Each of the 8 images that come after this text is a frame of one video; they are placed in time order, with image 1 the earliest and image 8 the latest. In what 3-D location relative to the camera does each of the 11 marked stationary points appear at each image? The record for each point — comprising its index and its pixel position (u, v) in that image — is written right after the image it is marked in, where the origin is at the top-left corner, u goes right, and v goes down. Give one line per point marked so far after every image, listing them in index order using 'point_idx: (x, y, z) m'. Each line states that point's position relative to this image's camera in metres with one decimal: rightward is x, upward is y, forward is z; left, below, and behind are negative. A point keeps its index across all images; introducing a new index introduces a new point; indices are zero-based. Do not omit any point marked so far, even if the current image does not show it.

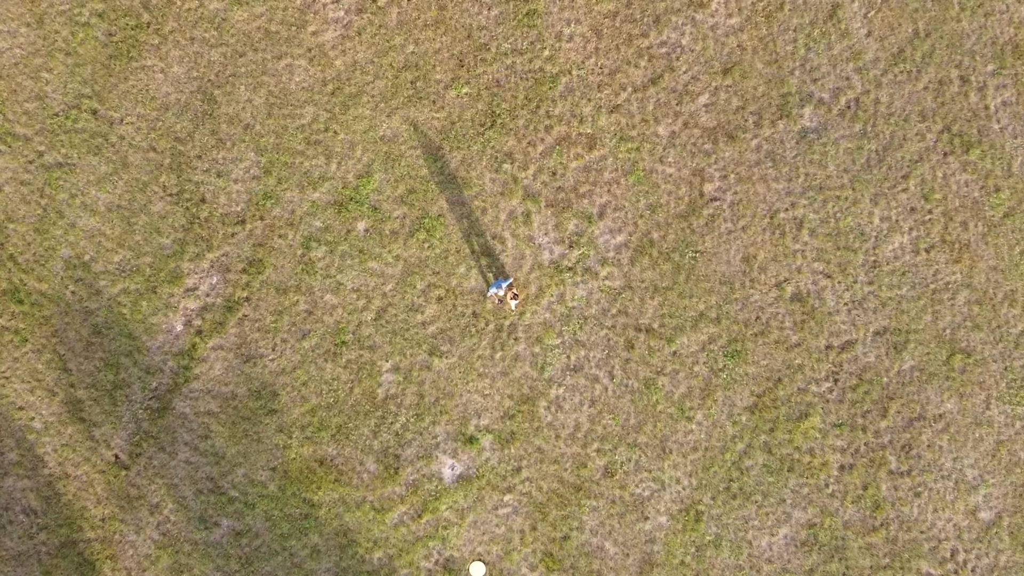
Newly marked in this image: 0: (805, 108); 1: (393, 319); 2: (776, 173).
0: (+8.0, +4.9, +14.1) m
1: (-2.7, -0.7, +11.7) m
2: (+7.2, +3.1, +14.0) m
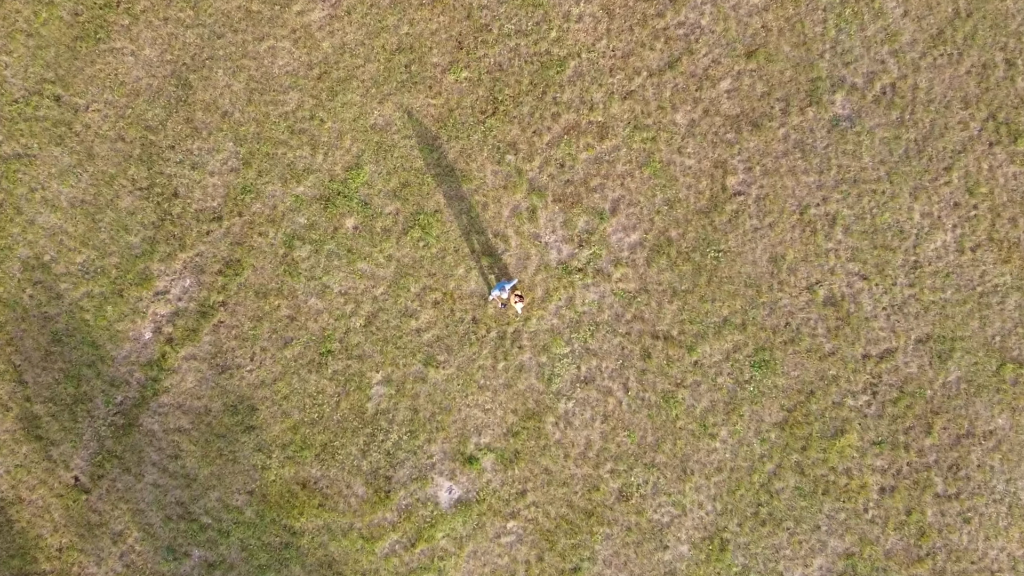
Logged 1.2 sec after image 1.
0: (+8.1, +4.9, +12.9) m
1: (-2.7, -0.8, +10.6) m
2: (+7.3, +3.1, +12.8) m
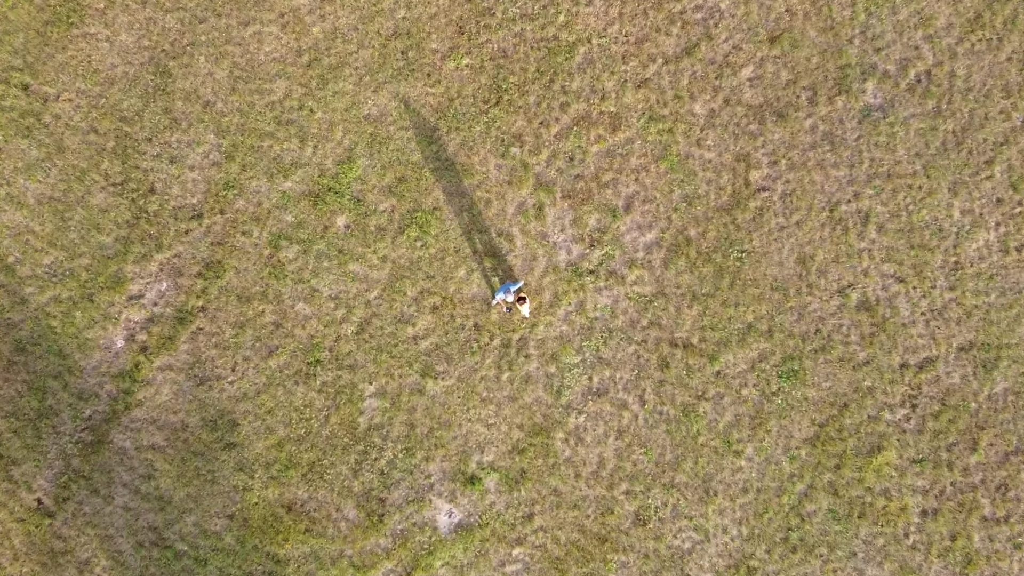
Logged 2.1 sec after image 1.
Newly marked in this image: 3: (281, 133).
0: (+8.2, +4.8, +11.9) m
1: (-2.5, -0.9, +9.7) m
2: (+7.4, +3.0, +11.8) m
3: (-4.5, +3.0, +9.8) m
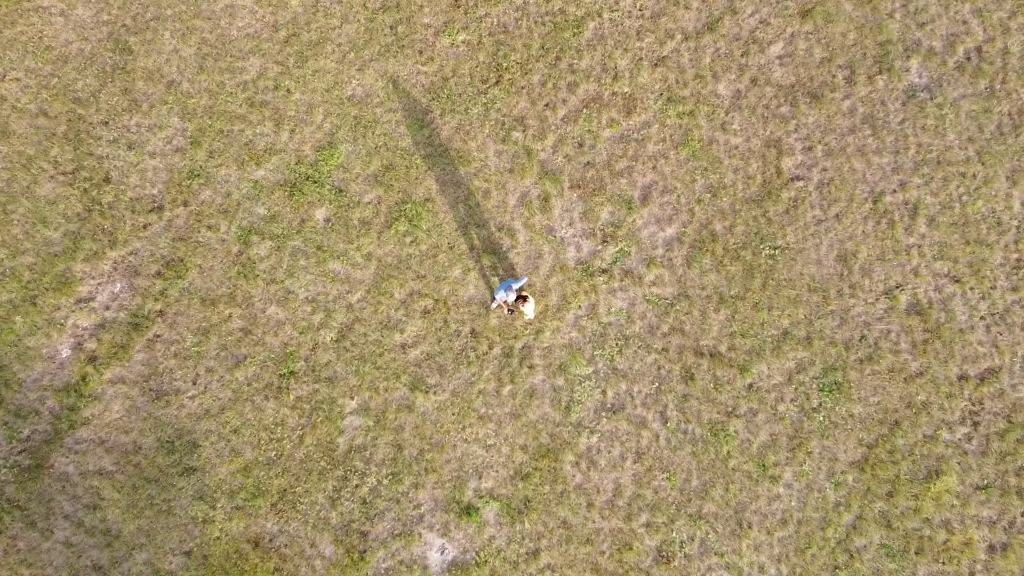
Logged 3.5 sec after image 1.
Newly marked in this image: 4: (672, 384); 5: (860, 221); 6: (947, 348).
0: (+8.3, +4.8, +10.6) m
1: (-2.5, -0.9, +8.5) m
2: (+7.5, +3.0, +10.5) m
3: (-4.5, +2.9, +8.7) m
4: (+2.9, -1.8, +9.4) m
5: (+7.0, +1.3, +10.3) m
6: (+8.5, -1.2, +10.0) m
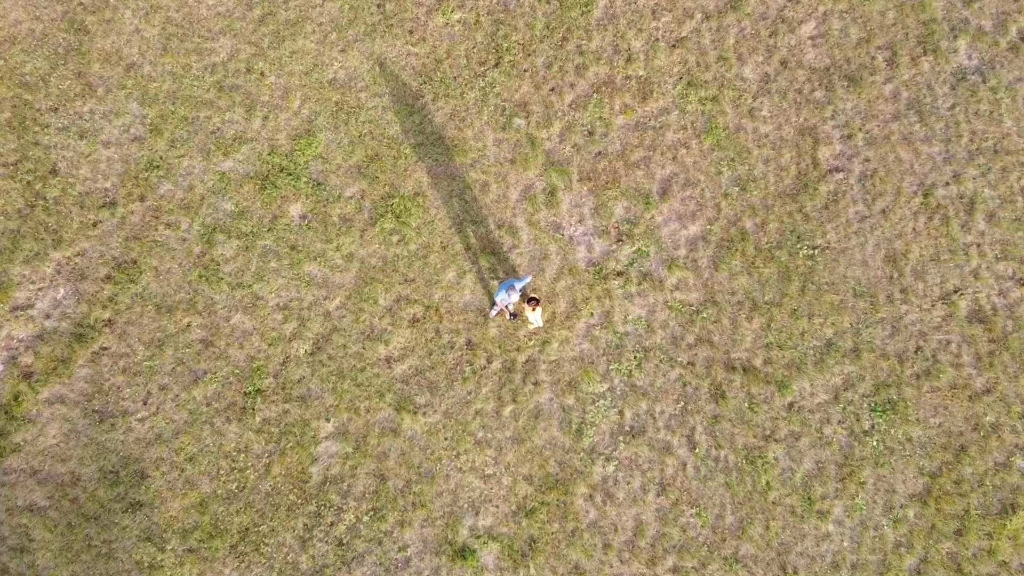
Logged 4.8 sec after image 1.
0: (+8.3, +4.7, +9.4) m
1: (-2.5, -1.0, +7.4) m
2: (+7.5, +2.9, +9.3) m
3: (-4.5, +2.8, +7.8) m
4: (+3.0, -1.8, +8.1) m
5: (+7.1, +1.3, +9.1) m
6: (+8.6, -1.2, +8.7) m
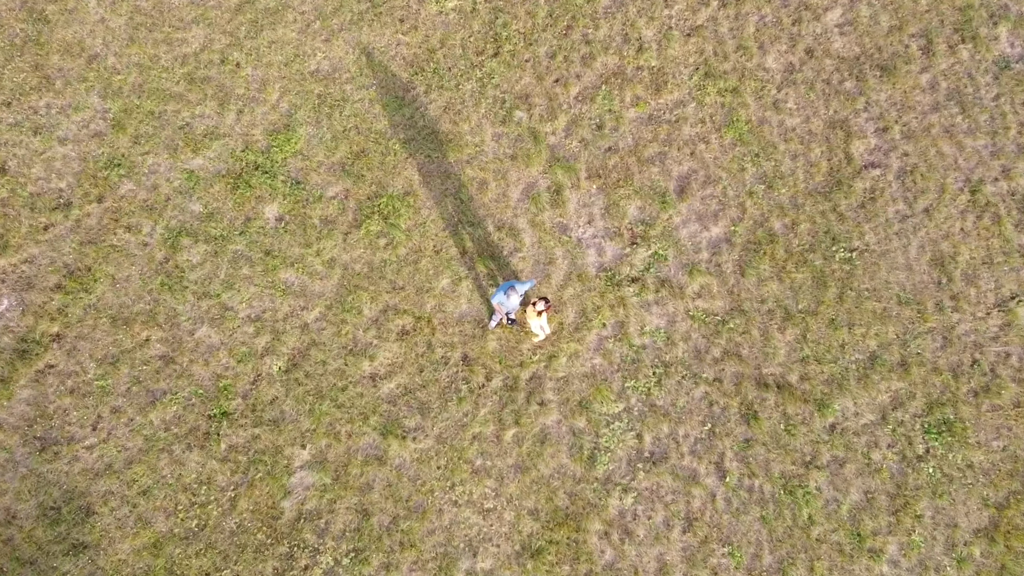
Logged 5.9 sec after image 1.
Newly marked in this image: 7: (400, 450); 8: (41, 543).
0: (+8.3, +4.6, +8.6) m
1: (-2.5, -1.1, +6.6) m
2: (+7.6, +2.8, +8.4) m
3: (-4.5, +2.7, +7.1) m
4: (+3.0, -1.9, +7.1) m
5: (+7.1, +1.2, +8.1) m
6: (+8.6, -1.3, +7.6) m
7: (-1.4, -2.1, +6.5) m
8: (-5.4, -2.9, +5.9) m
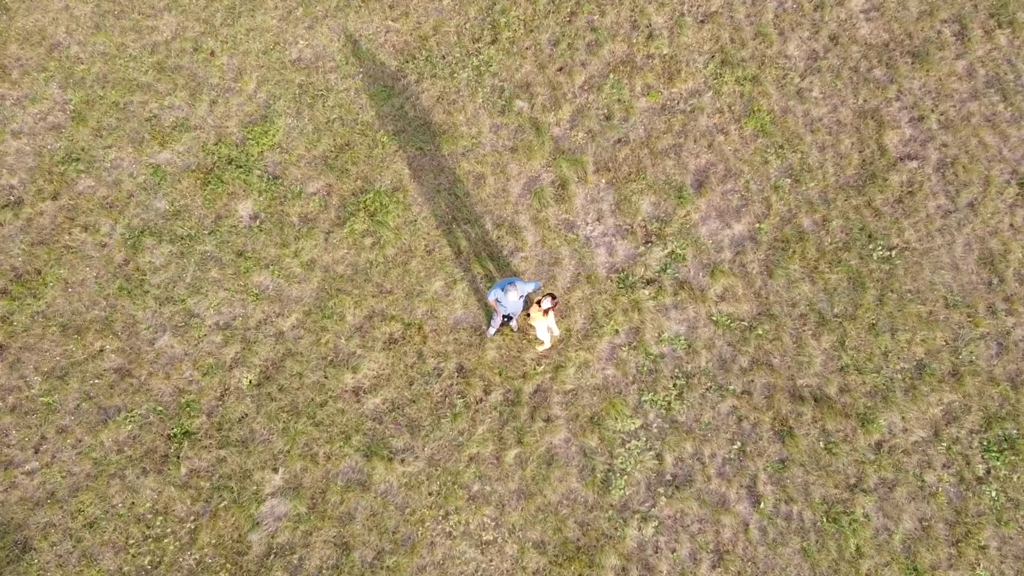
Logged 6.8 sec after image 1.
0: (+8.3, +4.5, +7.9) m
1: (-2.5, -1.1, +5.8) m
2: (+7.6, +2.7, +7.7) m
3: (-4.5, +2.6, +6.6) m
4: (+3.1, -1.9, +6.3) m
5: (+7.1, +1.1, +7.3) m
6: (+8.7, -1.3, +6.7) m
7: (-1.4, -2.1, +5.7) m
8: (-5.3, -3.0, +5.1) m
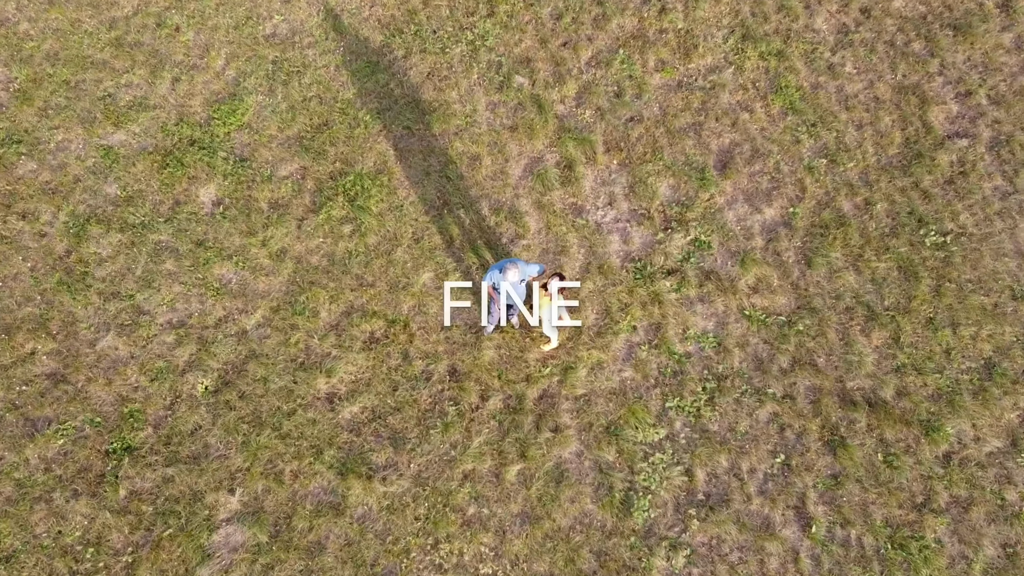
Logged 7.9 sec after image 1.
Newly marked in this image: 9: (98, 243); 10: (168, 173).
0: (+8.3, +4.6, +7.1) m
1: (-2.5, -1.0, +5.0) m
2: (+7.6, +2.8, +6.8) m
3: (-4.5, +2.6, +5.9) m
4: (+3.1, -1.8, +5.3) m
5: (+7.1, +1.3, +6.4) m
6: (+8.7, -1.1, +5.6) m
7: (-1.4, -2.0, +4.9) m
8: (-5.3, -2.9, +4.3) m
9: (-4.2, +0.5, +5.3) m
10: (-3.7, +1.3, +5.5) m
